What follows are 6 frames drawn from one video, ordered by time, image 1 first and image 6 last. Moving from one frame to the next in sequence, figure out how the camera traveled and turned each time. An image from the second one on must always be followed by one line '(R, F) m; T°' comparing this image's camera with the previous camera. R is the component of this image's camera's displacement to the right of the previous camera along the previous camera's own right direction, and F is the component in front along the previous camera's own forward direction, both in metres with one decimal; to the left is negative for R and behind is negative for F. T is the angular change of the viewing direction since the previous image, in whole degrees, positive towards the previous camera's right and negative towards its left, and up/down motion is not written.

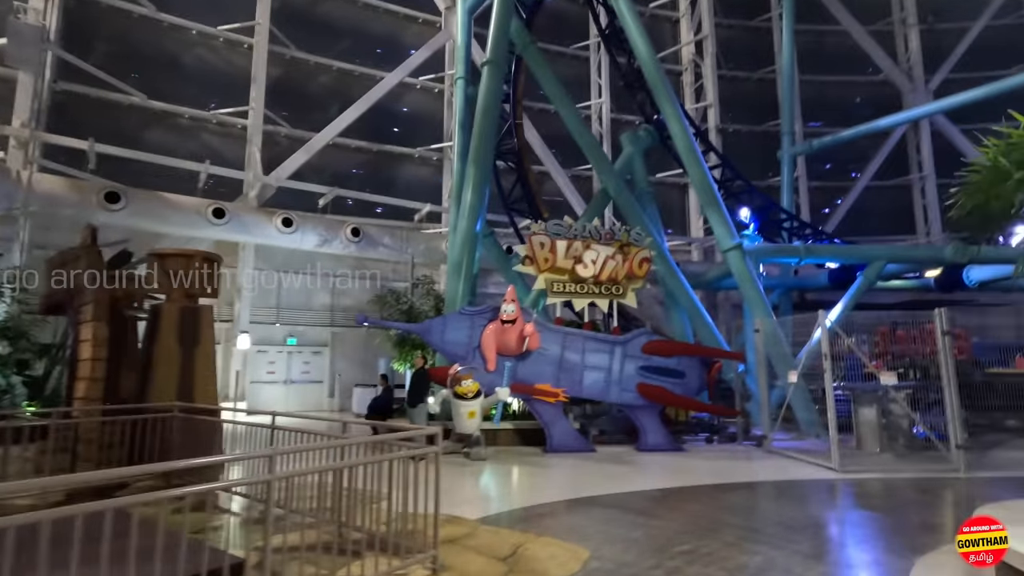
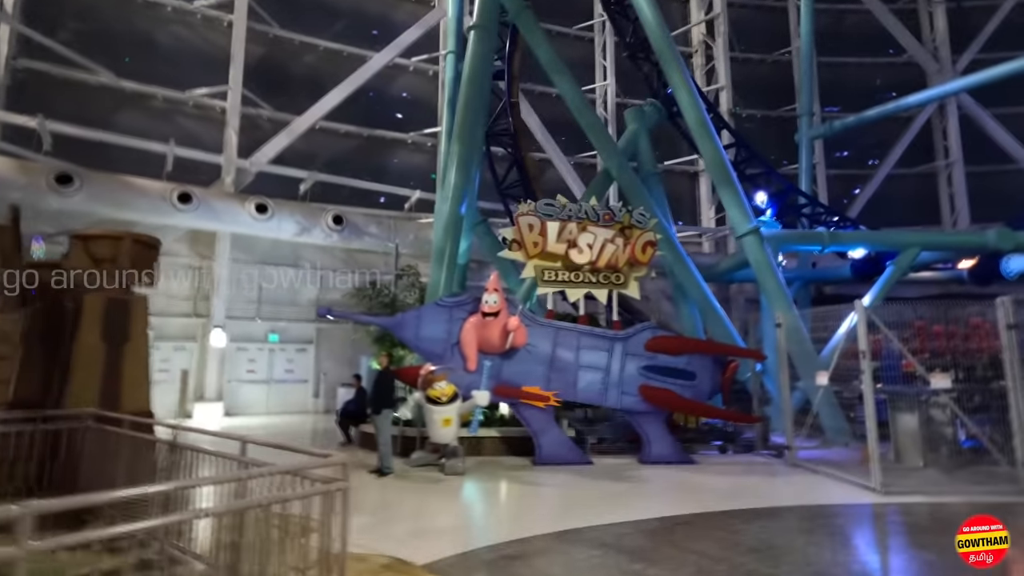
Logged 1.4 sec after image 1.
(+0.3, +1.0) m; -1°
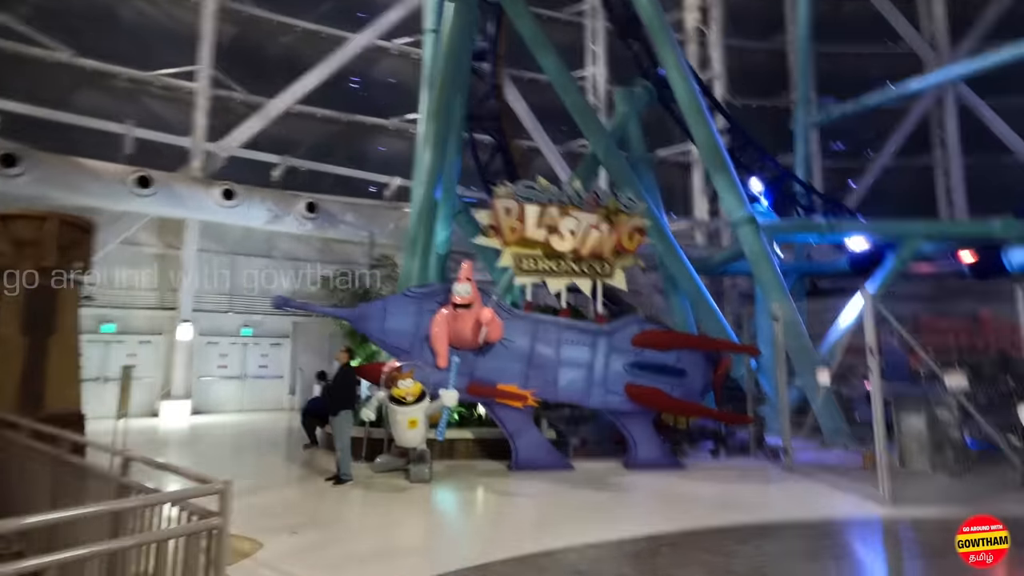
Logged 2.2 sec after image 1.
(+0.2, +0.6) m; +1°
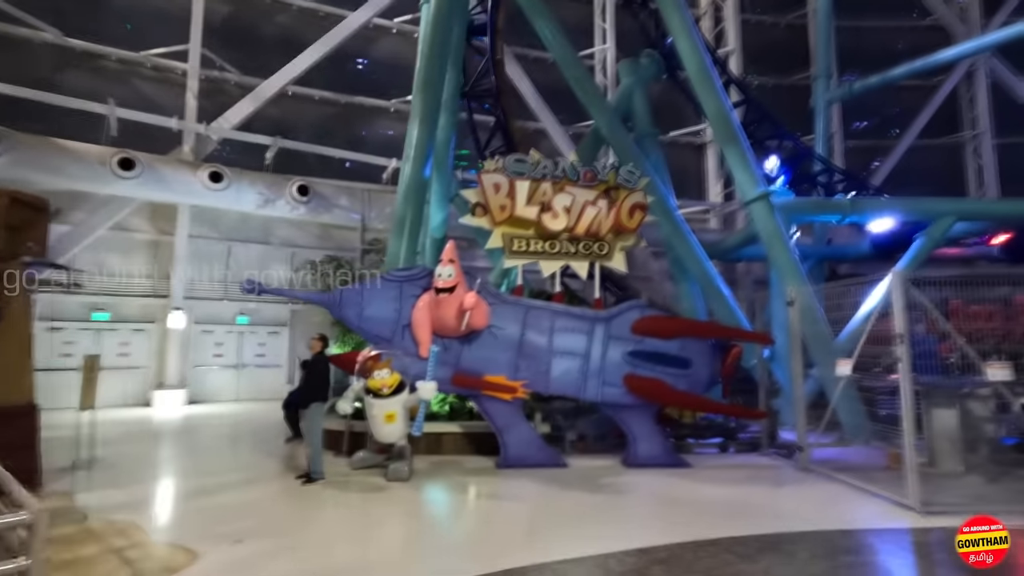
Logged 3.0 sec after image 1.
(+0.3, +0.5) m; -2°
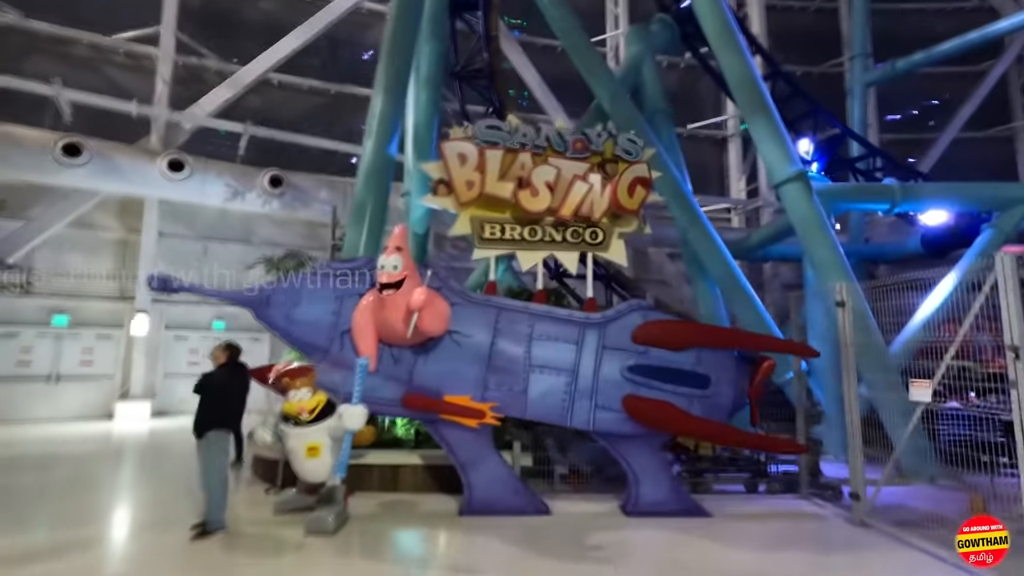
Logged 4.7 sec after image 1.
(+0.5, +1.3) m; -2°
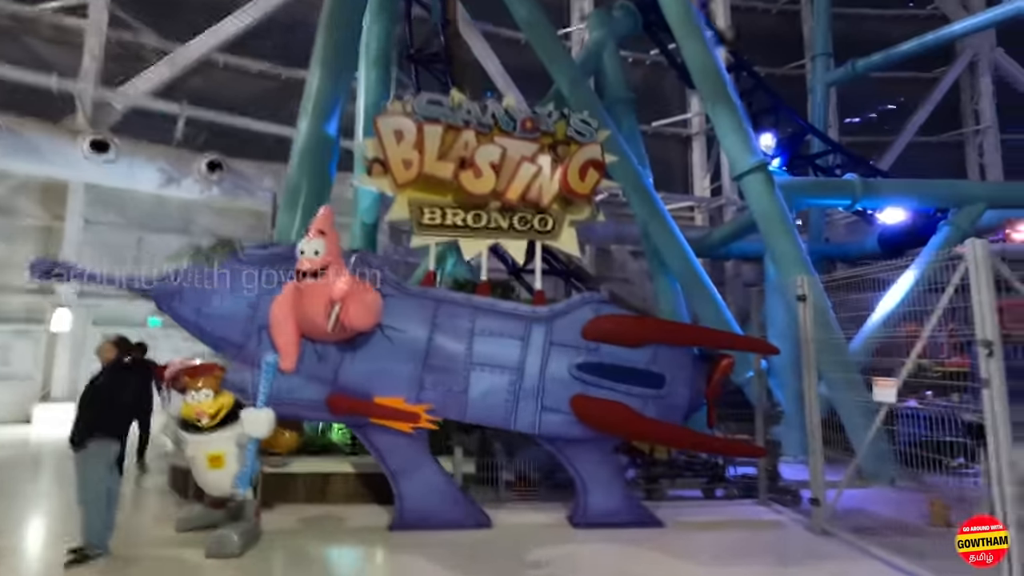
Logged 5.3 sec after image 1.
(+0.2, +0.4) m; +3°
